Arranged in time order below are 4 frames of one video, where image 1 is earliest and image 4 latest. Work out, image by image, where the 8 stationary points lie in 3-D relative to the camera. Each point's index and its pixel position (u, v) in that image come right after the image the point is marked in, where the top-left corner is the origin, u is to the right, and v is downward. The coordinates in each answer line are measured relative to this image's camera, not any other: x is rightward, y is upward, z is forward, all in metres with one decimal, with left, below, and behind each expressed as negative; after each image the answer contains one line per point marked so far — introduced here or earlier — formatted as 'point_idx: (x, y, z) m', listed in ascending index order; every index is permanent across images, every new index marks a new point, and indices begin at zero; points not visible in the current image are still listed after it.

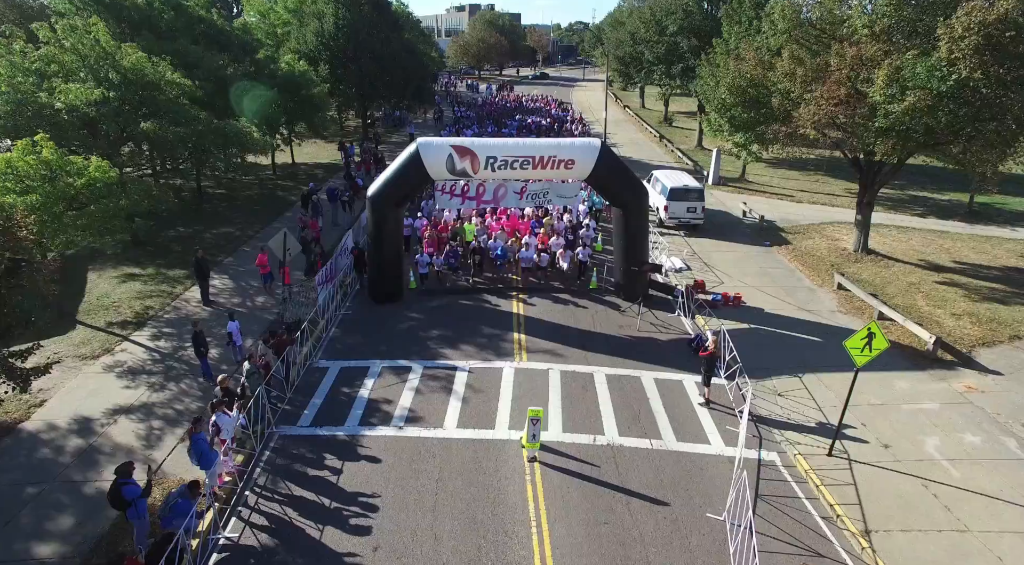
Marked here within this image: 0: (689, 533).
0: (+2.6, -3.6, +9.7) m
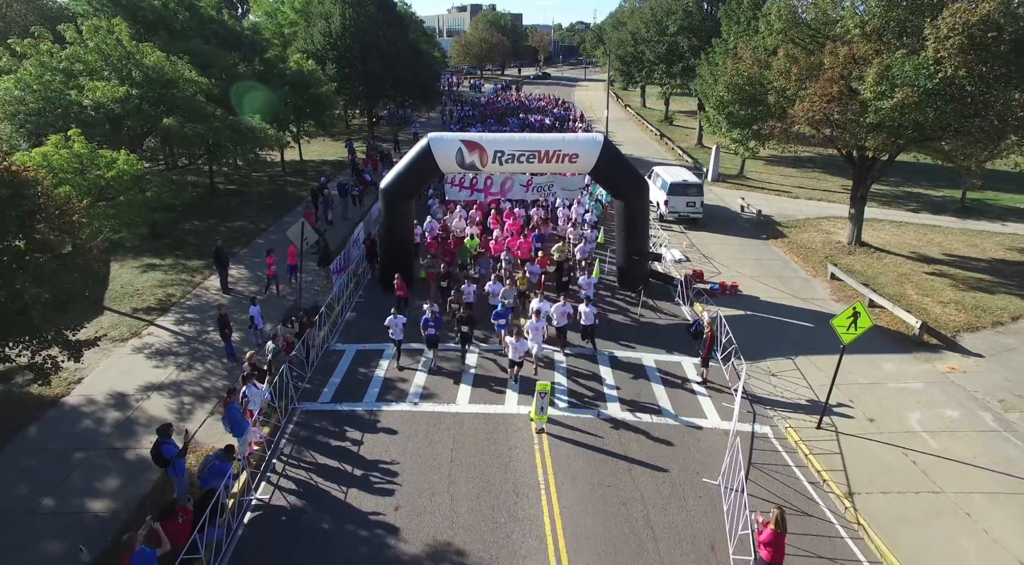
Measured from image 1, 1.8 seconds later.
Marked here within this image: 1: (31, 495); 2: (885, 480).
0: (+2.7, -3.3, +10.5) m
1: (-7.1, -3.2, +10.0) m
2: (+6.0, -3.2, +10.8) m
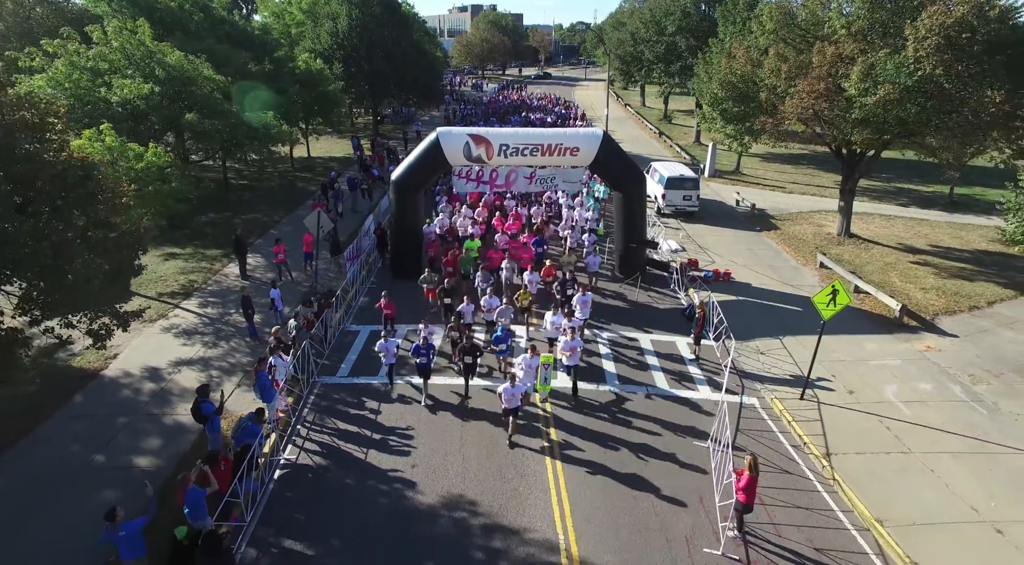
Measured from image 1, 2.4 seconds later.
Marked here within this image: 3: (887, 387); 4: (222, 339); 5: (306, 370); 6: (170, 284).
0: (+2.9, -3.0, +11.5) m
1: (-7.0, -2.8, +11.0) m
2: (+6.1, -2.8, +11.8) m
3: (+7.6, -2.1, +13.6) m
4: (-6.6, -1.3, +15.3) m
5: (-4.2, -1.8, +13.8) m
6: (-9.3, 0.0, +18.2) m
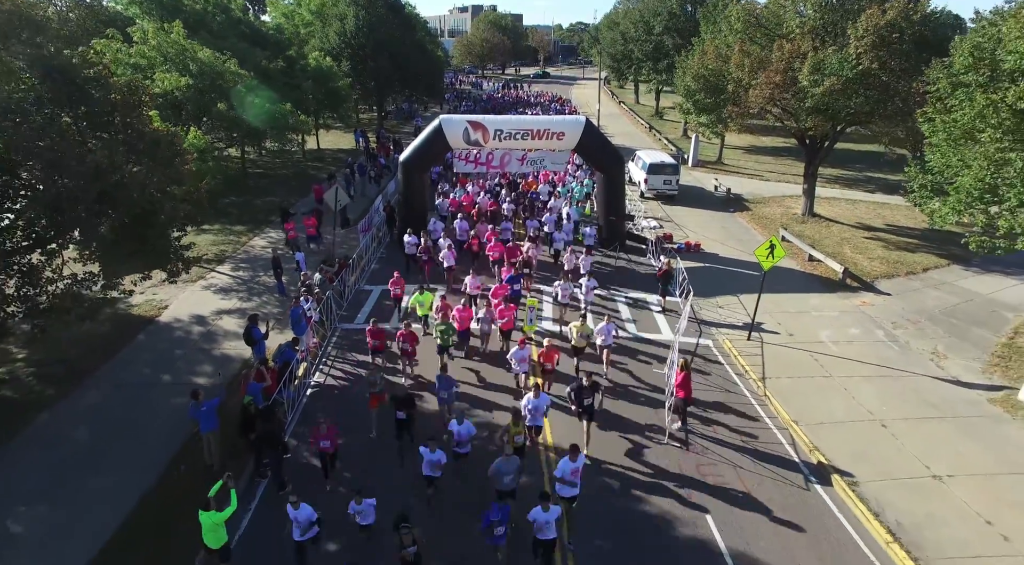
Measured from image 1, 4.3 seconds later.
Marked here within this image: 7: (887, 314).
0: (+2.6, -2.0, +13.9) m
1: (-7.2, -1.8, +13.4) m
2: (+5.9, -1.9, +14.3) m
3: (+7.4, -1.2, +16.1) m
4: (-6.8, -0.3, +17.8) m
5: (-4.4, -0.8, +16.3) m
6: (-9.5, +0.9, +20.7) m
7: (+9.5, -0.8, +17.0) m
